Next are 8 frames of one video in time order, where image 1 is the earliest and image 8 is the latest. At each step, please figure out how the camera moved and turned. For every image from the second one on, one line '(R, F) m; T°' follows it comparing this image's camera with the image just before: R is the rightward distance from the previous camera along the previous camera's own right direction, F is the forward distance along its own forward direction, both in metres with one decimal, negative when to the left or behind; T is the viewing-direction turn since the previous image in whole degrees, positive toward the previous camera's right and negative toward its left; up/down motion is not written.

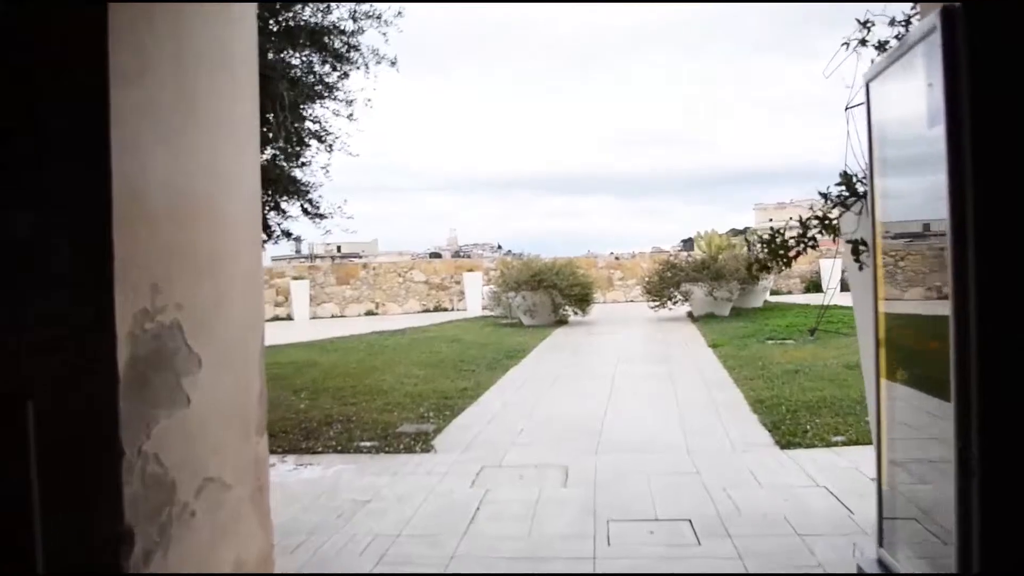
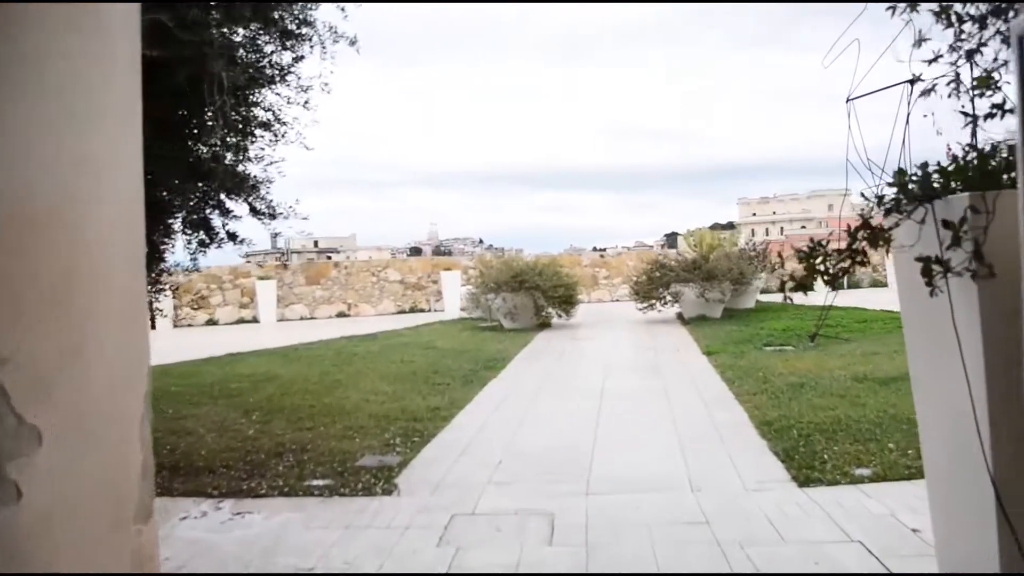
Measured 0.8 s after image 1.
(0.0, +0.6) m; +1°
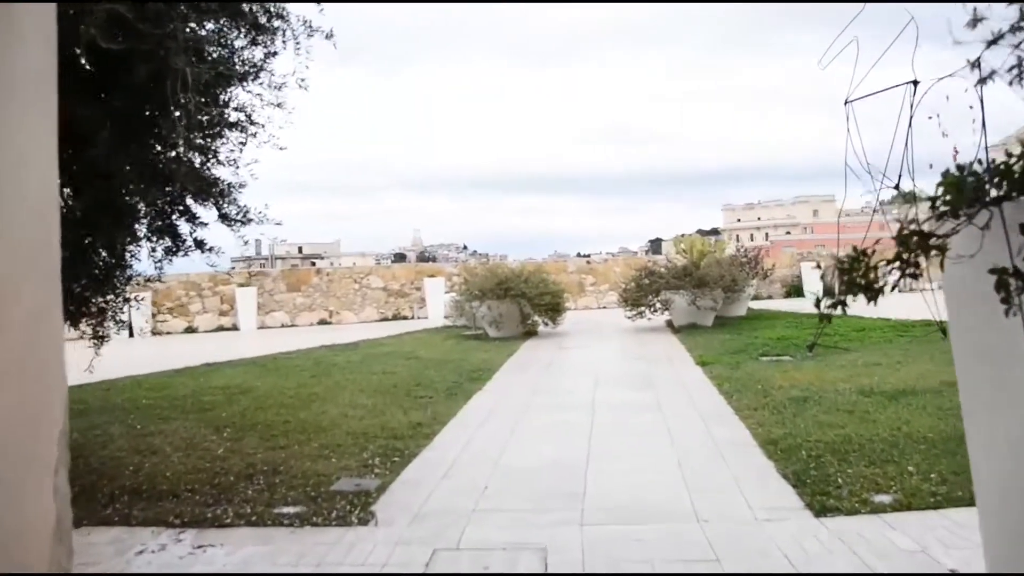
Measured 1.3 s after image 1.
(0.0, +0.3) m; +1°
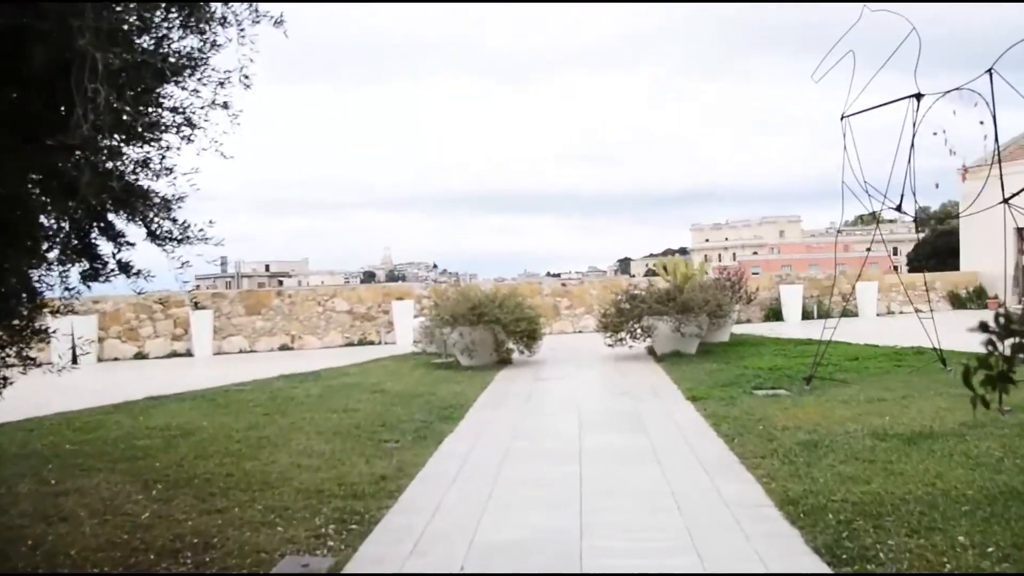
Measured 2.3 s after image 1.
(-0.1, +0.6) m; +2°
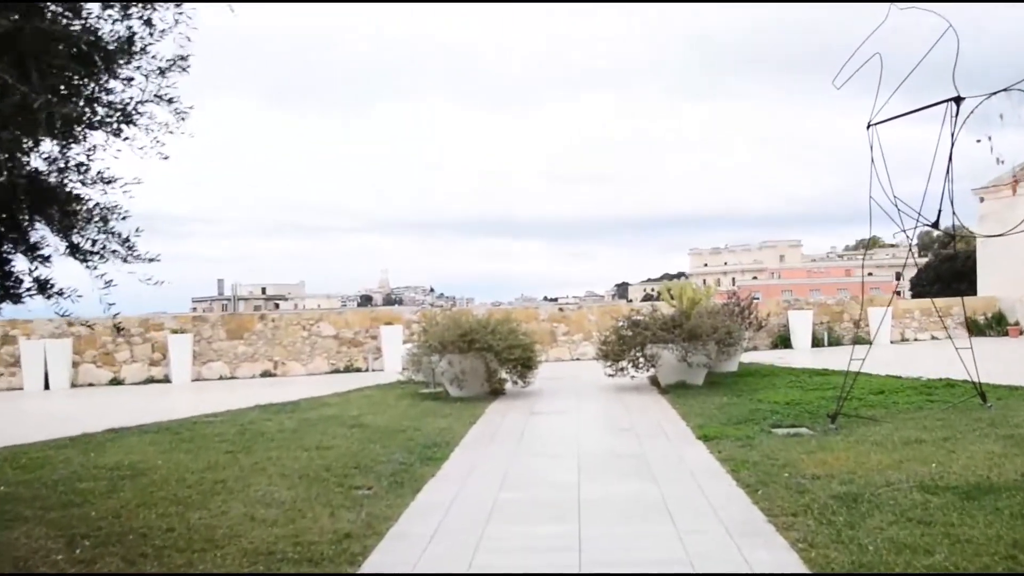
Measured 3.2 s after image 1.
(0.0, +0.7) m; 0°
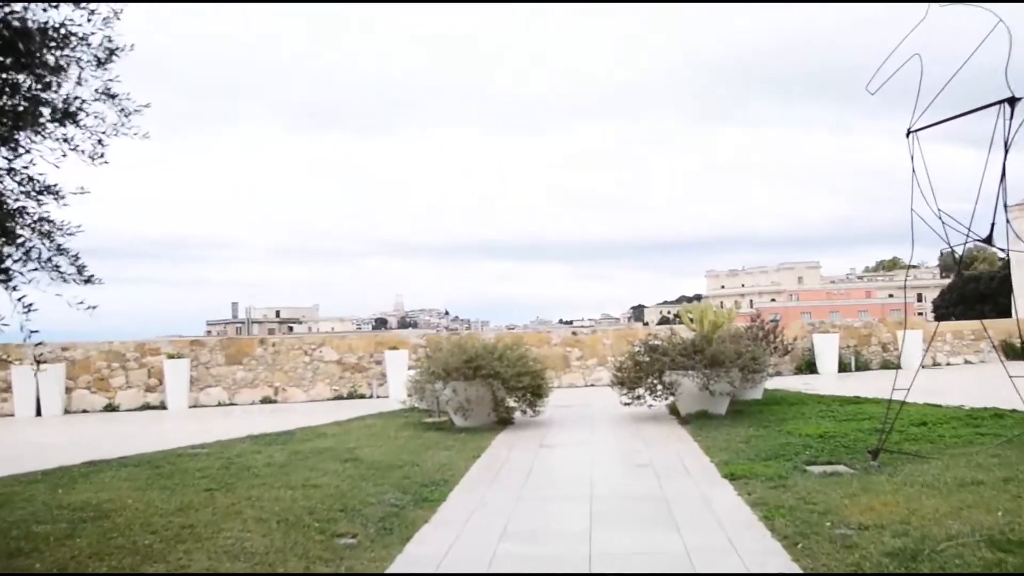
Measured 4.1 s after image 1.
(+0.1, +0.6) m; -1°
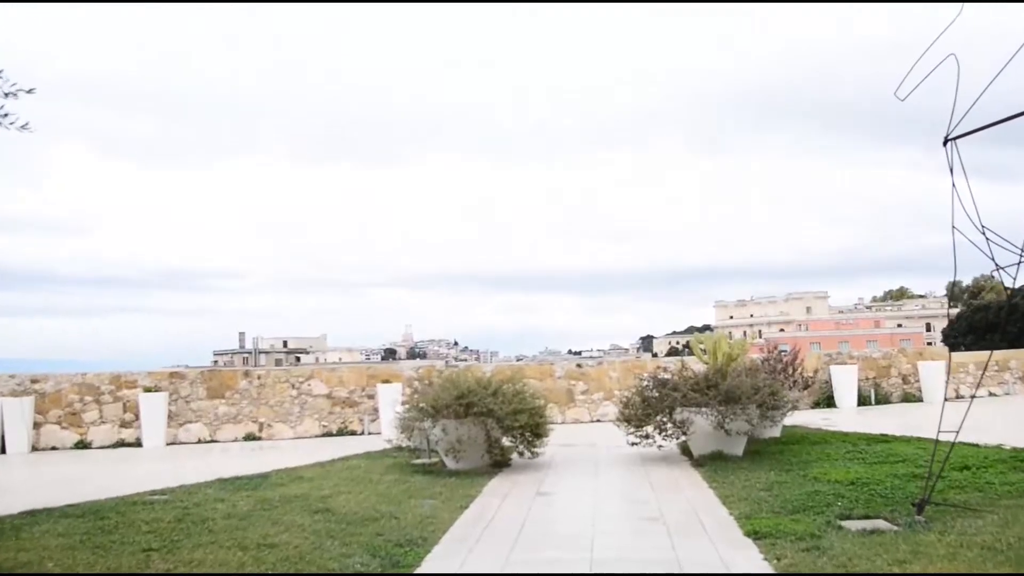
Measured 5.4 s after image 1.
(+0.2, +0.7) m; -1°
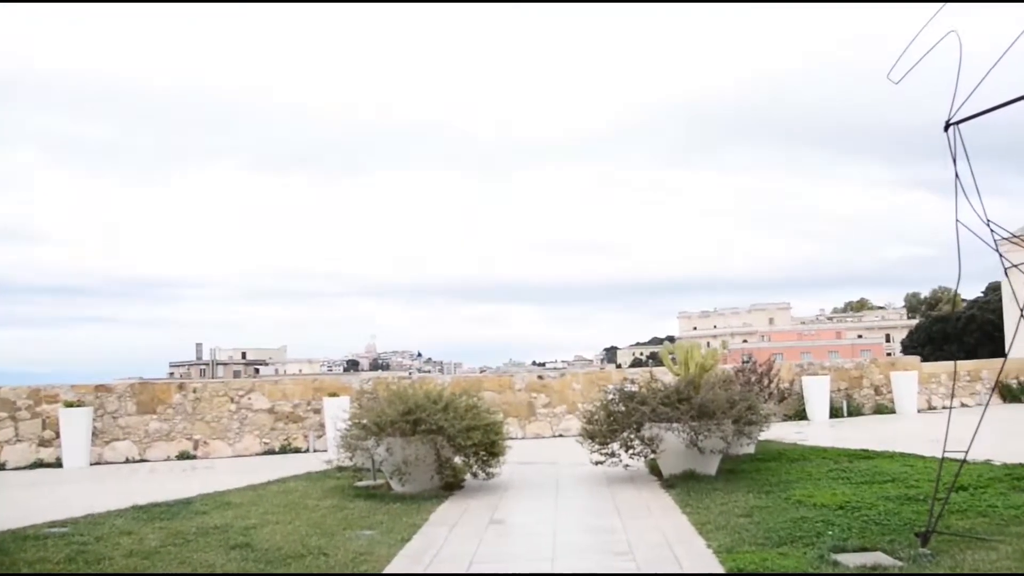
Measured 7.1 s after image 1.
(+0.1, +0.7) m; +3°
